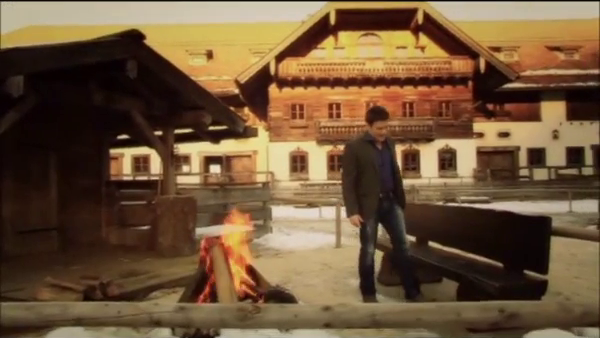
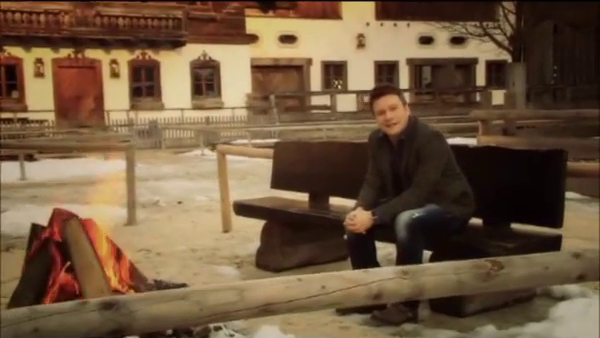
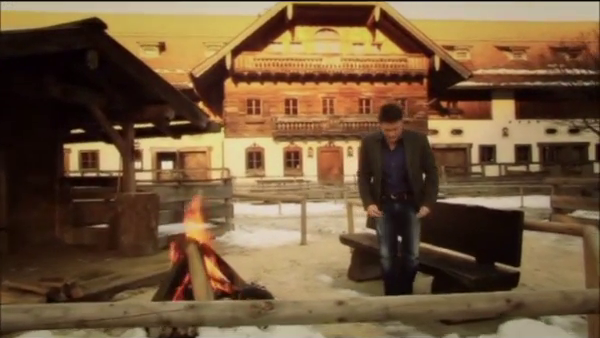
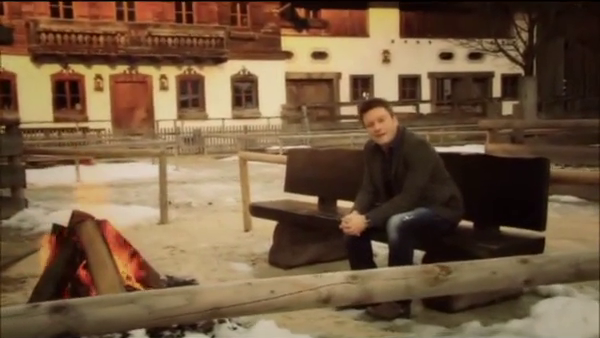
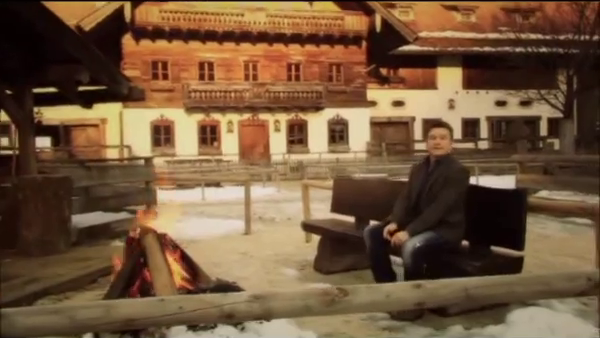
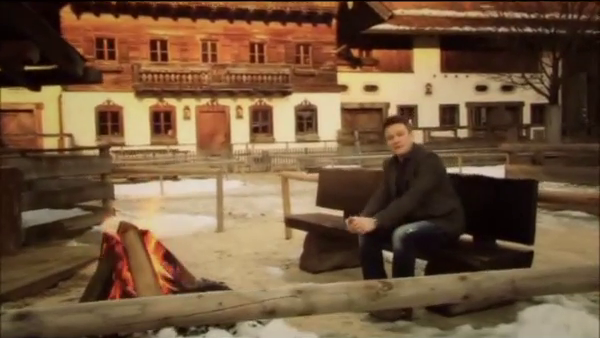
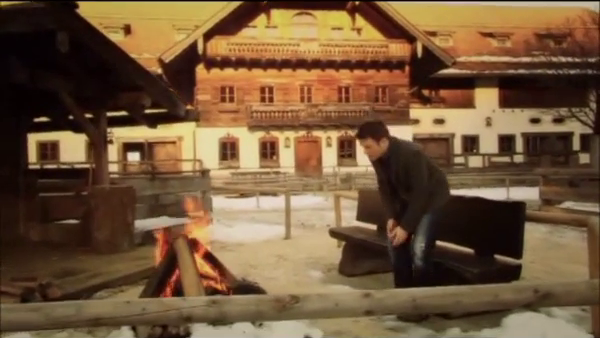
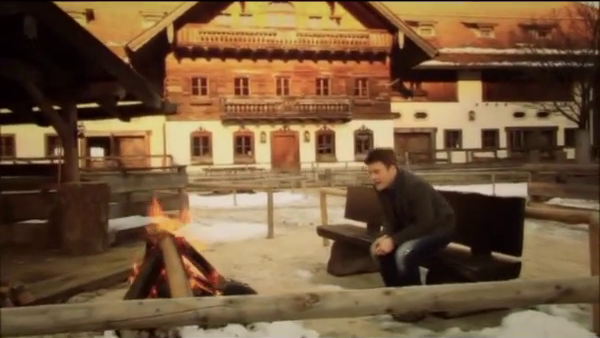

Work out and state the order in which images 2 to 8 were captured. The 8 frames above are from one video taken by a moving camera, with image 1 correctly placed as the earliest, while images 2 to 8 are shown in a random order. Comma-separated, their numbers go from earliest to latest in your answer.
3, 7, 8, 5, 6, 4, 2
